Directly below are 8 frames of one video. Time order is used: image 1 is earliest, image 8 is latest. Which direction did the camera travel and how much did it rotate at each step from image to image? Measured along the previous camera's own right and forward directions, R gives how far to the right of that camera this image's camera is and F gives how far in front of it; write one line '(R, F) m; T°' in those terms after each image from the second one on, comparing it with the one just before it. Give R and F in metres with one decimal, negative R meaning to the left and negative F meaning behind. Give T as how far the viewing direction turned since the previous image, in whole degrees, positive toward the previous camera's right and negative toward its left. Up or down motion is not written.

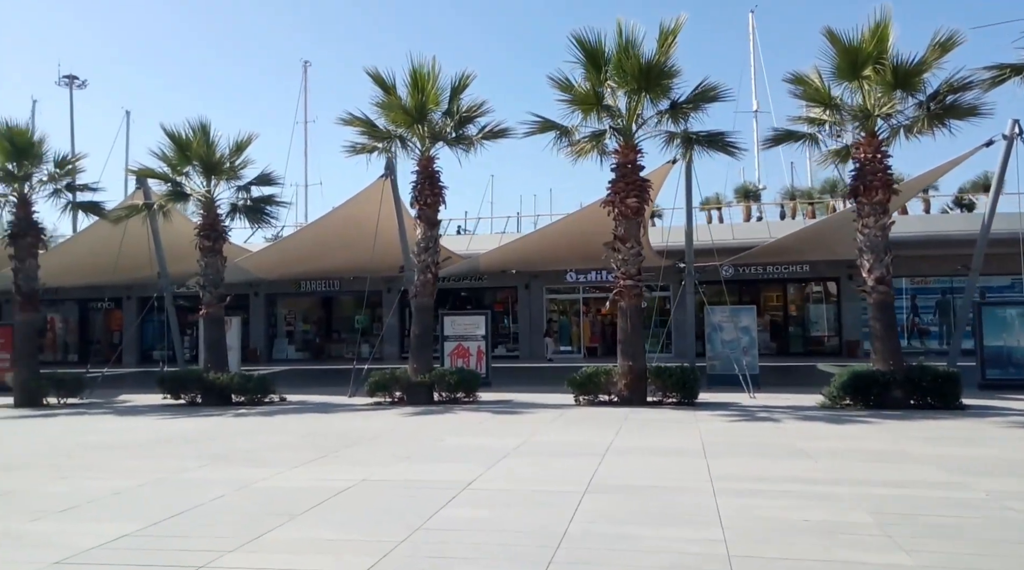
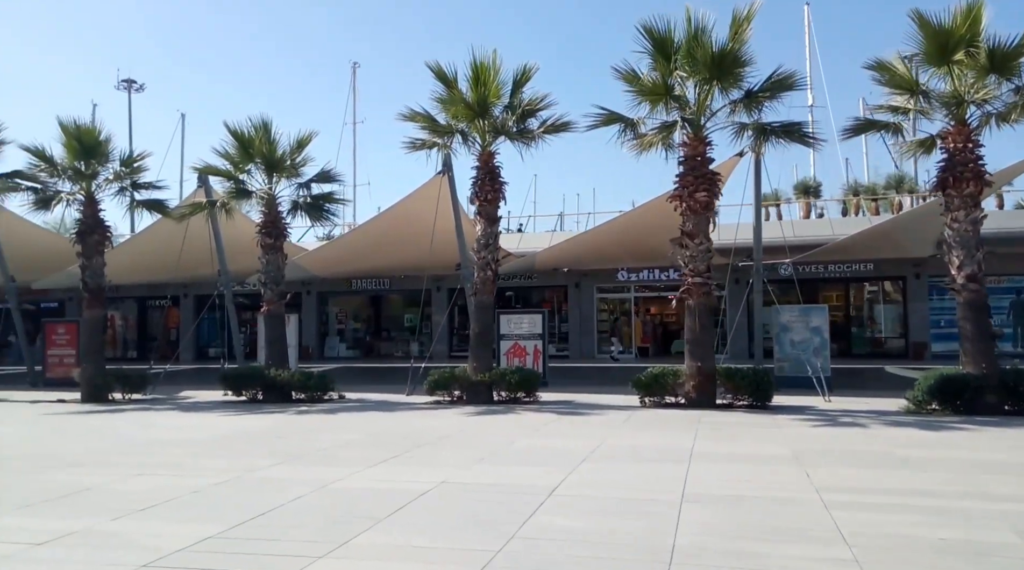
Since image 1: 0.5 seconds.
(-0.3, +0.3) m; -3°
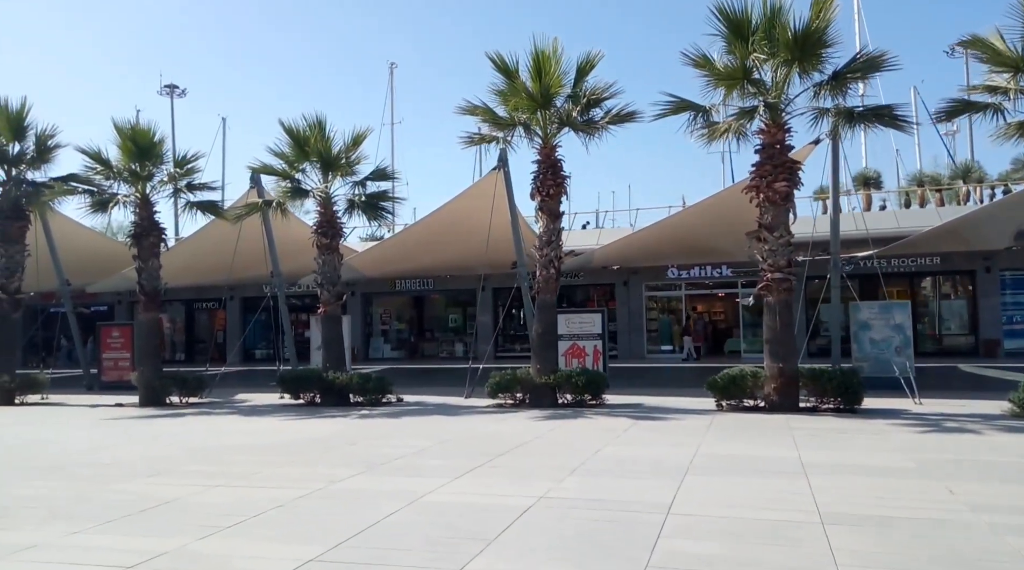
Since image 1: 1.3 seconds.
(-0.5, +0.5) m; -2°
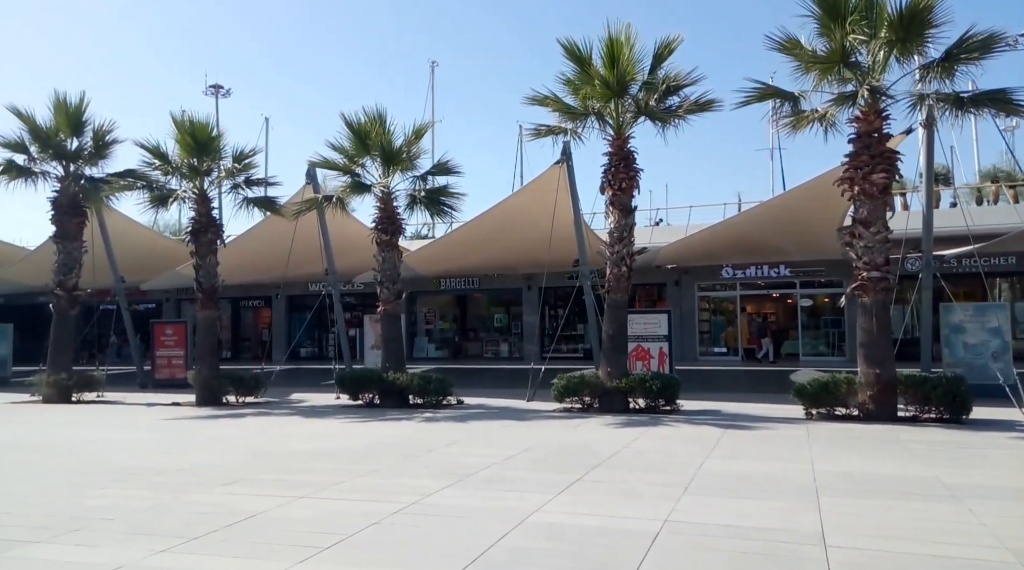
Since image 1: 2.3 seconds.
(-0.6, +0.7) m; -2°
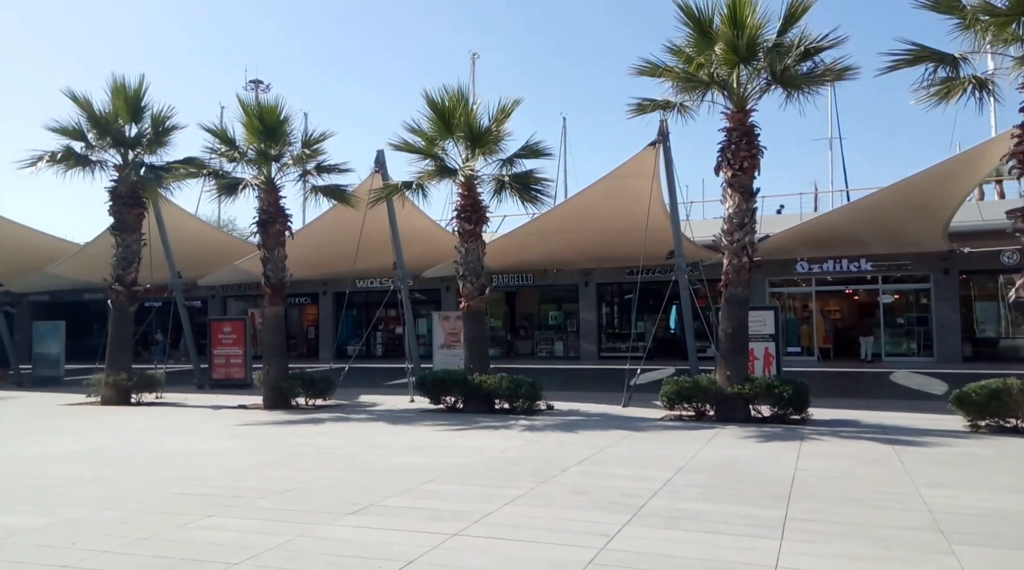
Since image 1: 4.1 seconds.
(-1.1, +1.6) m; -2°
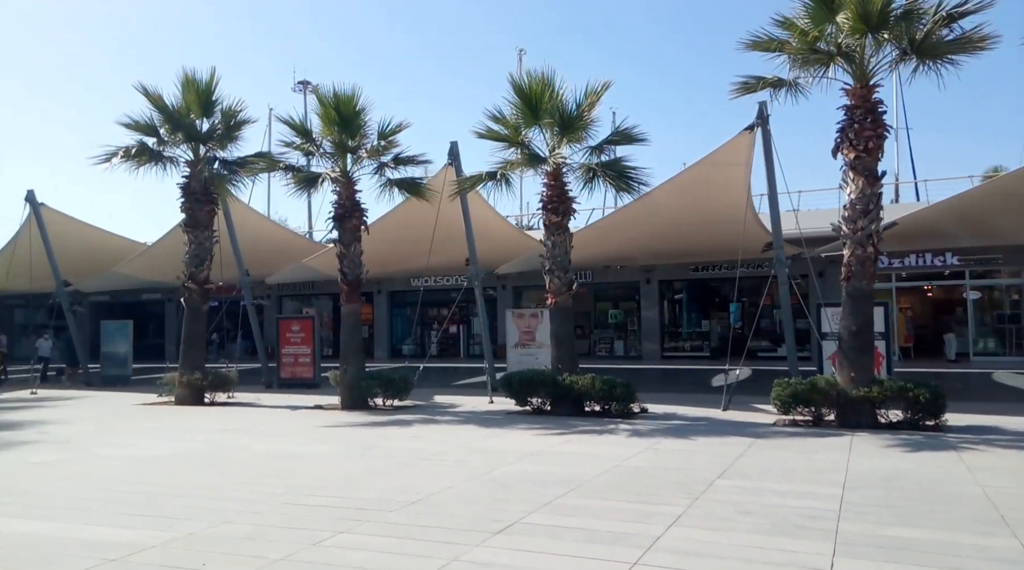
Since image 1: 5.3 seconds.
(-0.8, +0.9) m; -3°
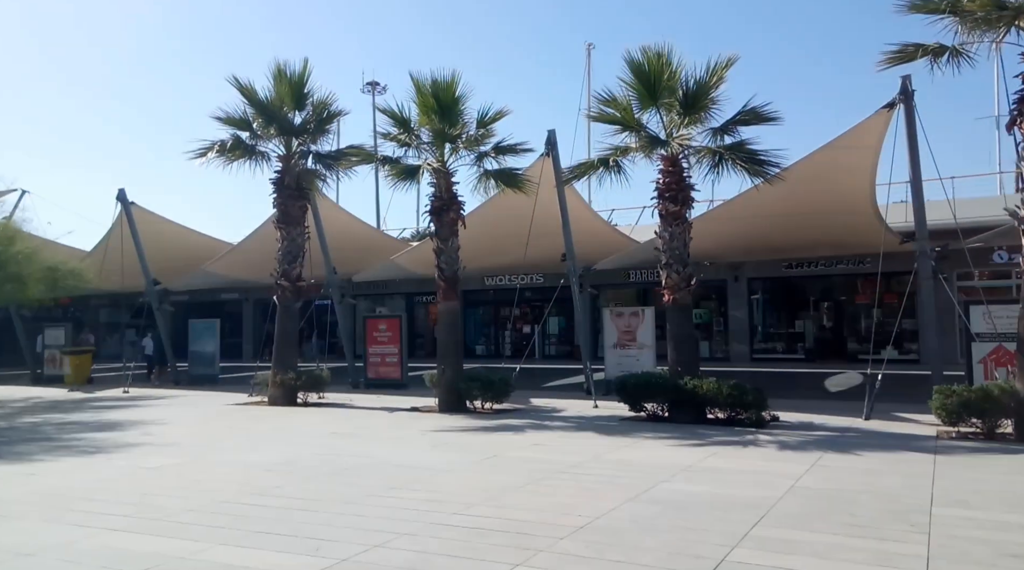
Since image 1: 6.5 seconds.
(-0.9, +1.2) m; -4°
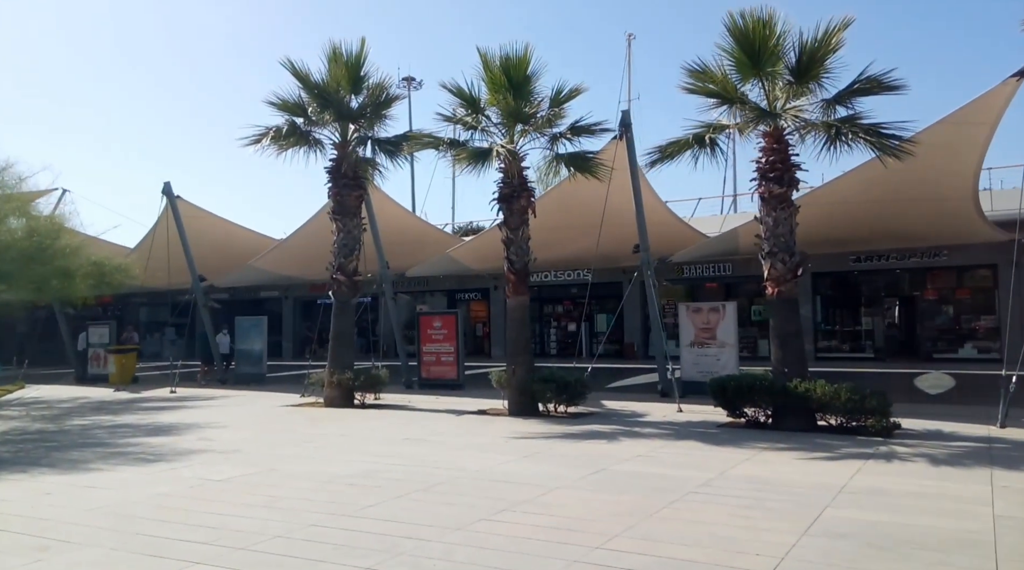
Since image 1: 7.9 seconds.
(-0.8, +1.5) m; -2°
